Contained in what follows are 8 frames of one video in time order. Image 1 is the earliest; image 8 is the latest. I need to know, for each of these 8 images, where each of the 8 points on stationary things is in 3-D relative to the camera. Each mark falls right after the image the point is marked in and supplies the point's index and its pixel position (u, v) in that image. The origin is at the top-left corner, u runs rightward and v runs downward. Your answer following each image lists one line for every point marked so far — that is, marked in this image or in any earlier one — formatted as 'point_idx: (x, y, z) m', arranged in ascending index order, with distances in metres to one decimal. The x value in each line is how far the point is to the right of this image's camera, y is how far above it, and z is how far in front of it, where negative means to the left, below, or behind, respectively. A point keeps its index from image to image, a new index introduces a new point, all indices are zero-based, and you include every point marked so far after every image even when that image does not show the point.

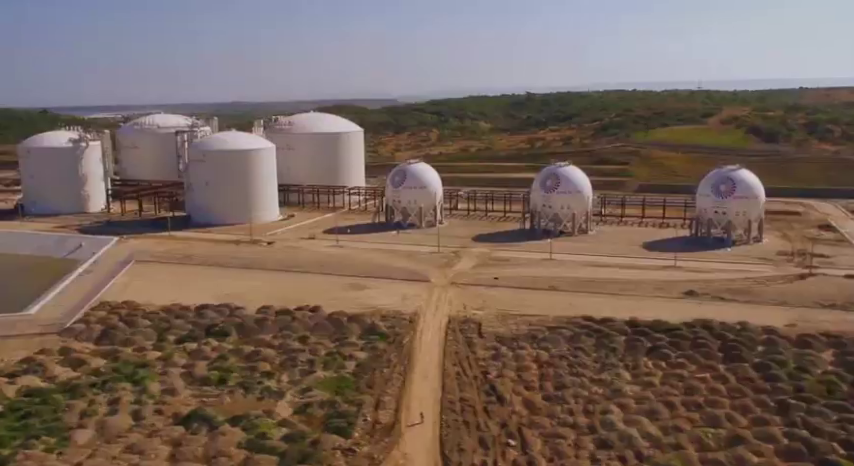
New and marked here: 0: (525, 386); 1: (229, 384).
0: (+2.5, -3.8, +18.7) m
1: (-5.1, -3.9, +19.2) m
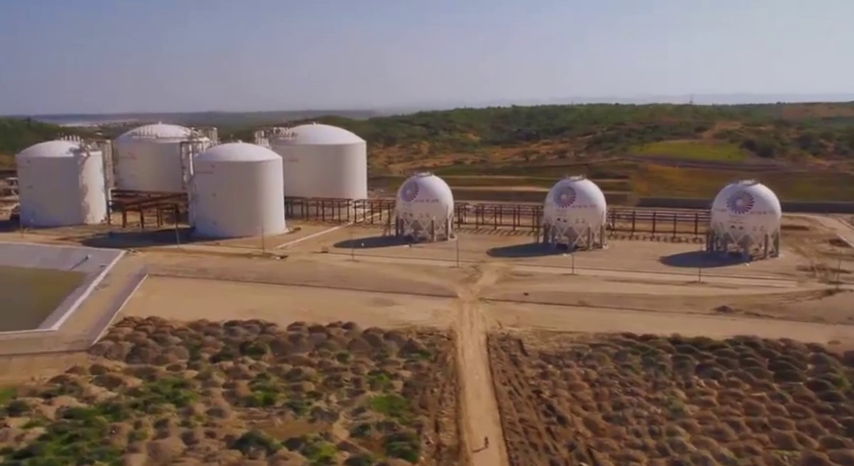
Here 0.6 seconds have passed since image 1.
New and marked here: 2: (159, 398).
0: (+3.9, -4.3, +18.4) m
1: (-3.7, -4.3, +18.5) m
2: (-6.8, -4.2, +18.9) m
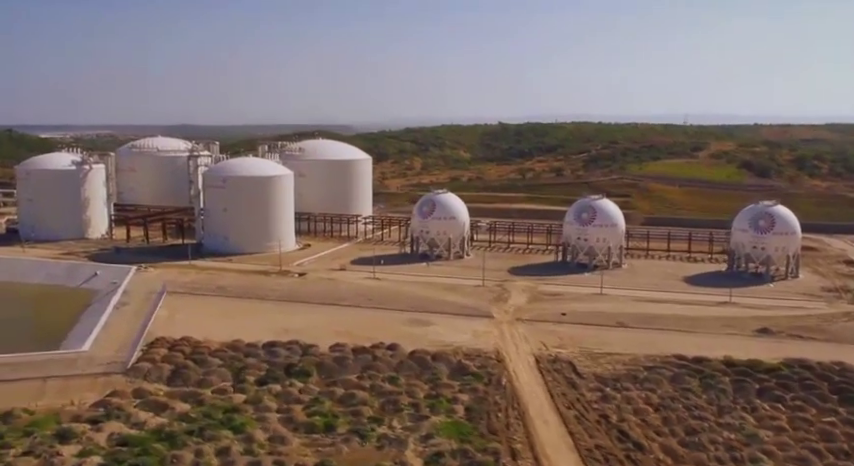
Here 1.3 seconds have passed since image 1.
0: (+5.5, -4.8, +18.0) m
1: (-2.1, -4.7, +17.8) m
2: (-5.2, -4.6, +18.1) m
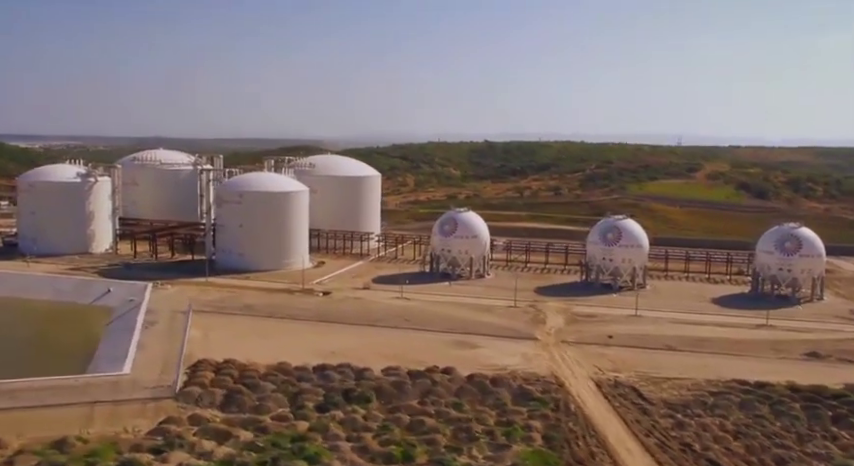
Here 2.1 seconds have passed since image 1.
0: (+7.4, -5.3, +17.5) m
1: (-0.1, -5.2, +17.0) m
2: (-3.2, -5.1, +17.1) m
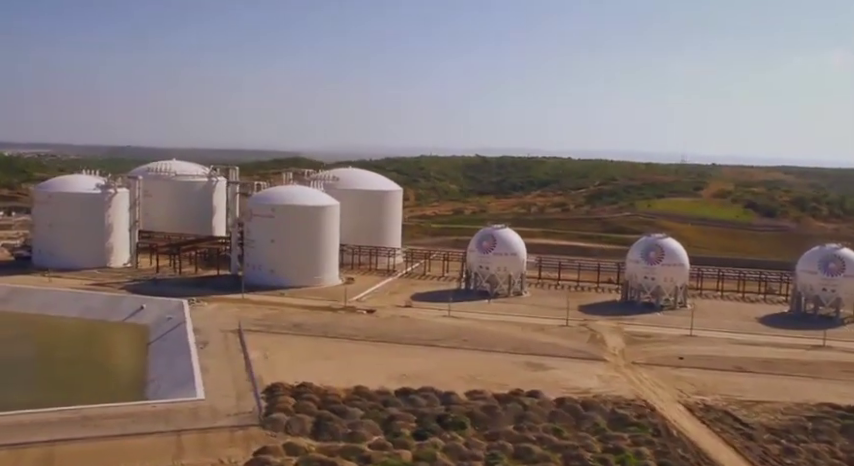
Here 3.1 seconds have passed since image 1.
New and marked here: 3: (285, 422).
0: (+10.1, -5.9, +17.0) m
1: (+2.6, -5.7, +16.2) m
2: (-0.5, -5.5, +16.2) m
3: (-3.7, -4.9, +19.2) m
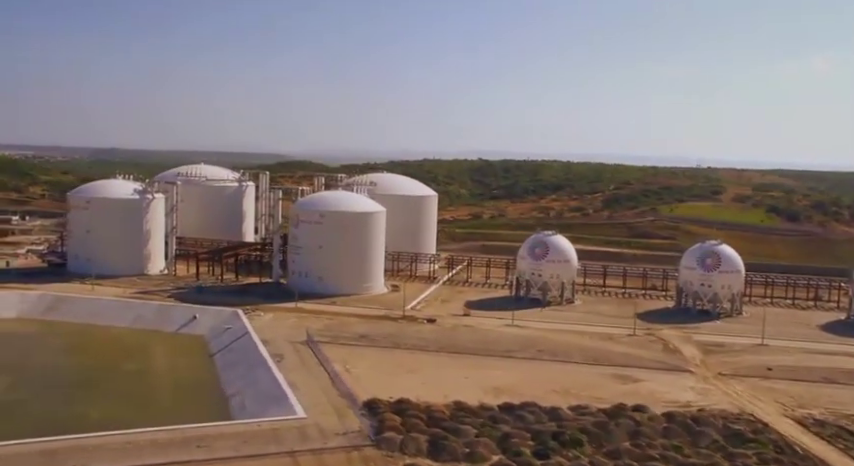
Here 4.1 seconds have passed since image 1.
0: (+13.2, -6.1, +16.5) m
1: (+5.7, -5.9, +15.5) m
2: (+2.6, -5.8, +15.4) m
3: (-0.7, -5.1, +18.4) m
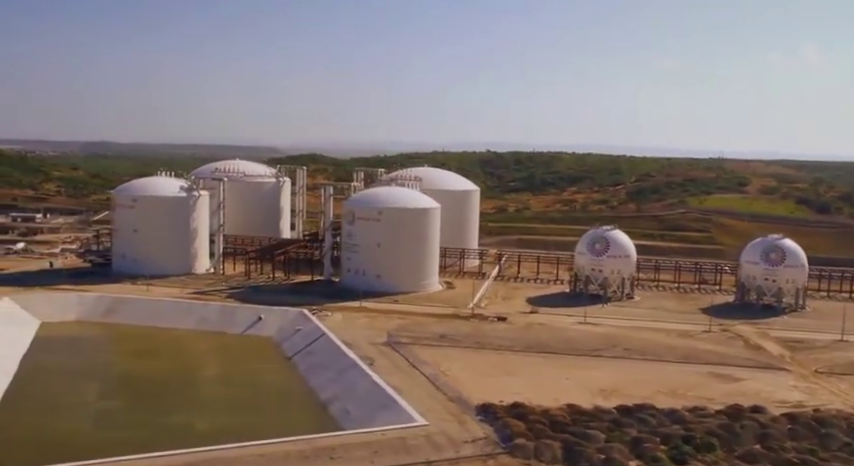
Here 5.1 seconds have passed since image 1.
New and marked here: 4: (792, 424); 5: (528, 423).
0: (+16.4, -6.0, +16.2) m
1: (+8.9, -5.9, +15.0) m
2: (+5.8, -5.8, +14.9) m
3: (+2.5, -5.1, +17.7) m
4: (+9.7, -5.1, +20.0) m
5: (+2.5, -4.9, +19.1) m
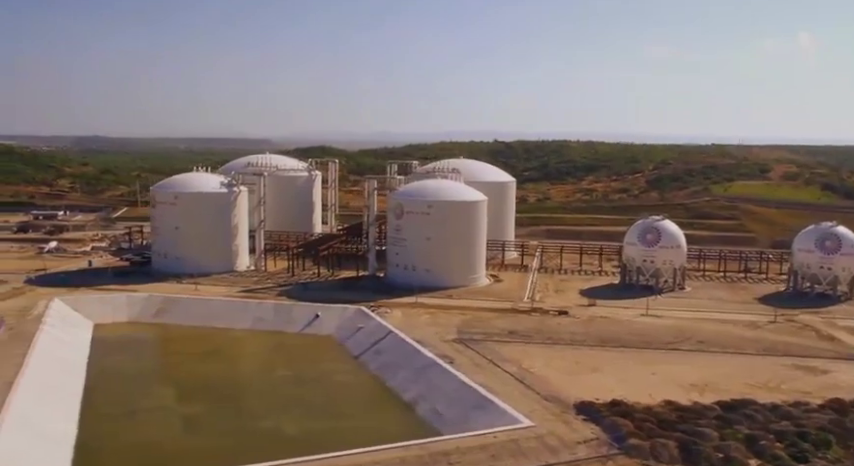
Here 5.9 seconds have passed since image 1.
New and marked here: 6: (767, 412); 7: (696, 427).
0: (+19.1, -5.7, +15.8) m
1: (+11.6, -5.7, +14.6) m
2: (+8.5, -5.6, +14.4) m
3: (+5.1, -5.0, +17.2) m
4: (+12.3, -4.8, +19.5) m
5: (+5.1, -4.7, +18.6) m
6: (+8.9, -4.6, +19.6) m
7: (+6.6, -4.8, +18.5) m
